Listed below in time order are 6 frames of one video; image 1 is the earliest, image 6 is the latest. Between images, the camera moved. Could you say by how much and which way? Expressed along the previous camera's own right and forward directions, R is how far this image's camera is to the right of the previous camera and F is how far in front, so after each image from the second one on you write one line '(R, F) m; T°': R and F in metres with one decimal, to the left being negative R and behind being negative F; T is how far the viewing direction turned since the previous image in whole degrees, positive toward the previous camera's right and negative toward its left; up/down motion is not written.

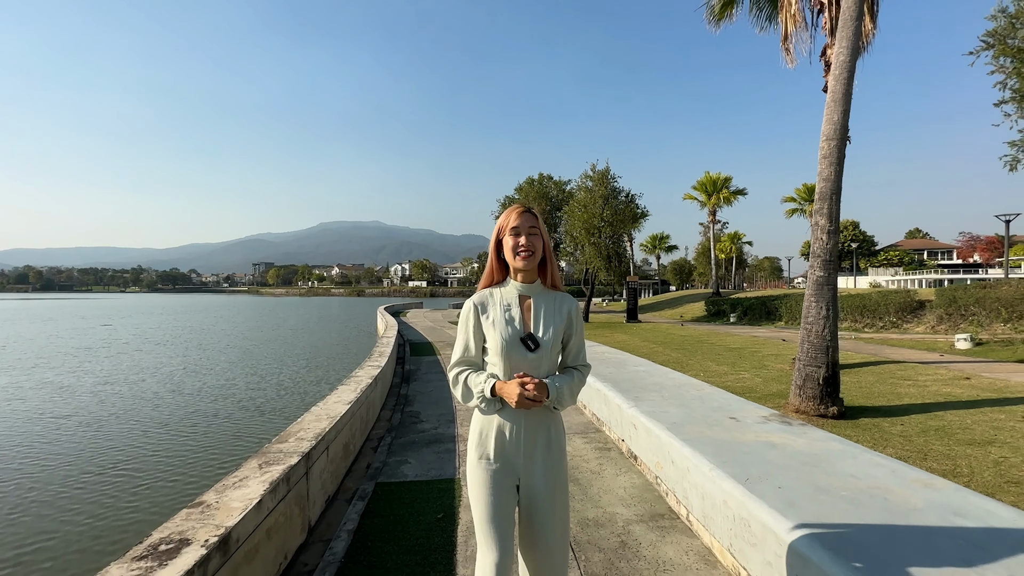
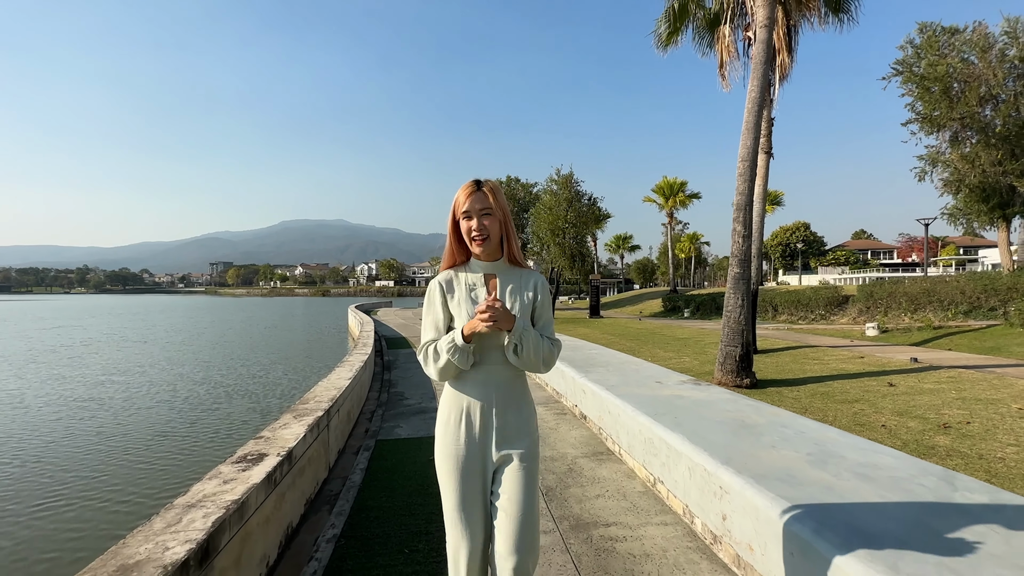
(-0.1, -1.2) m; +4°
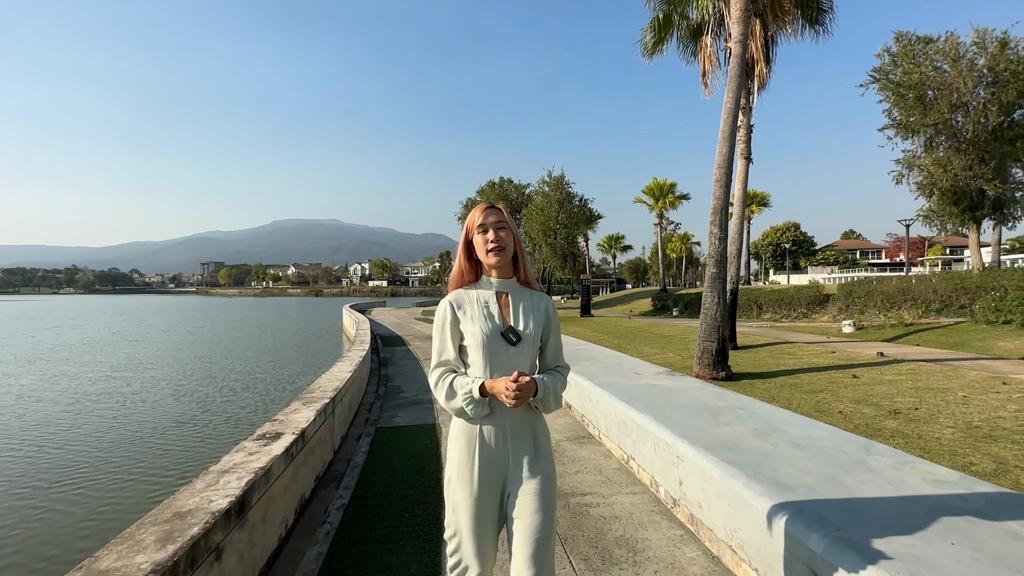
(0.0, -0.5) m; +1°
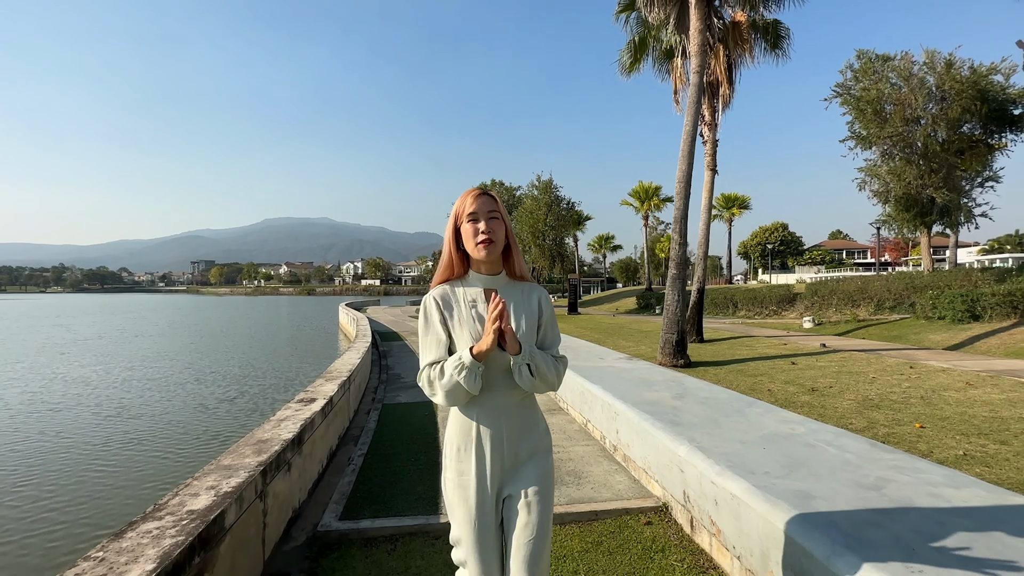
(+0.1, -1.2) m; +1°
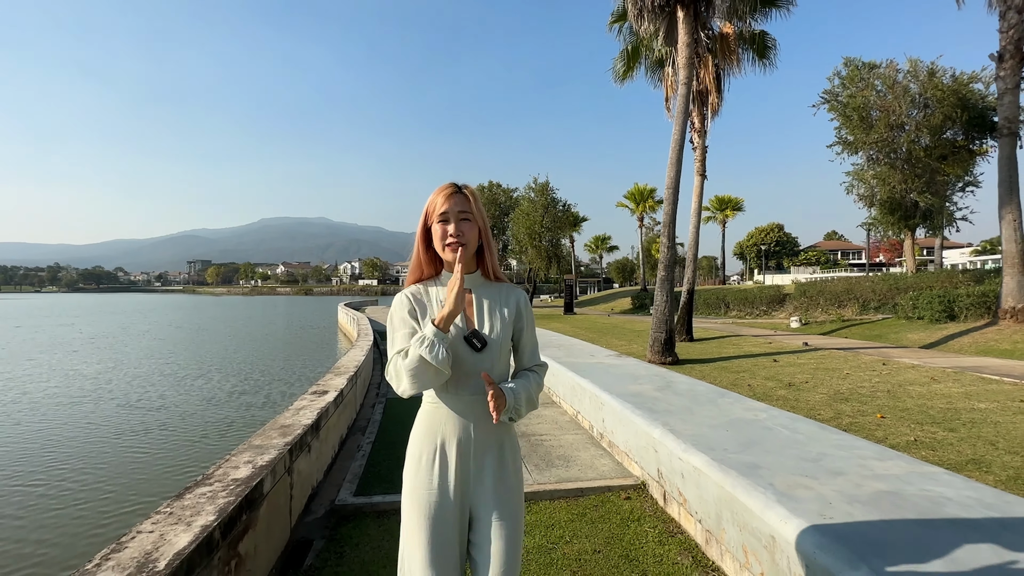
(0.0, -0.5) m; 0°
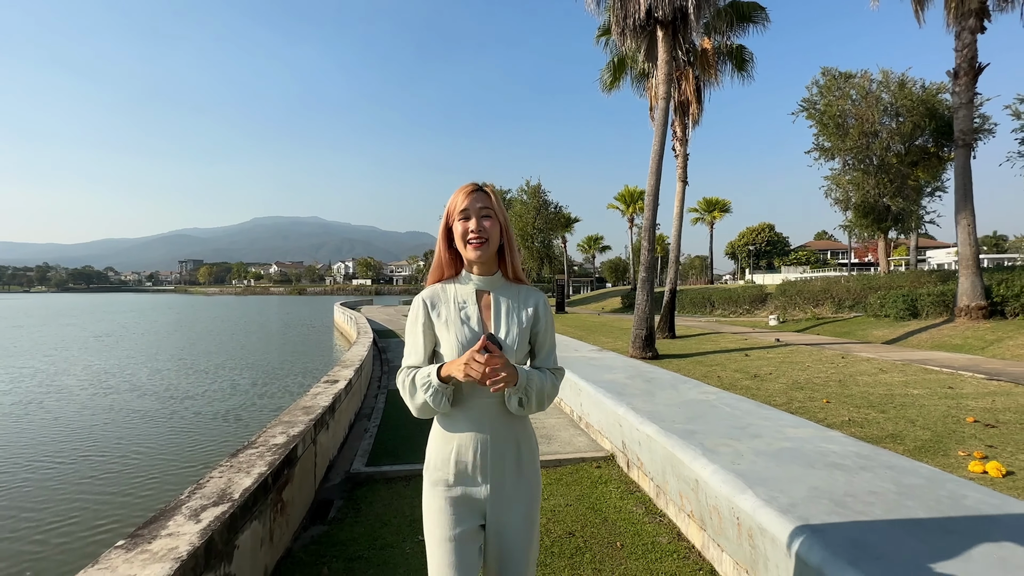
(+0.1, -0.7) m; +1°
